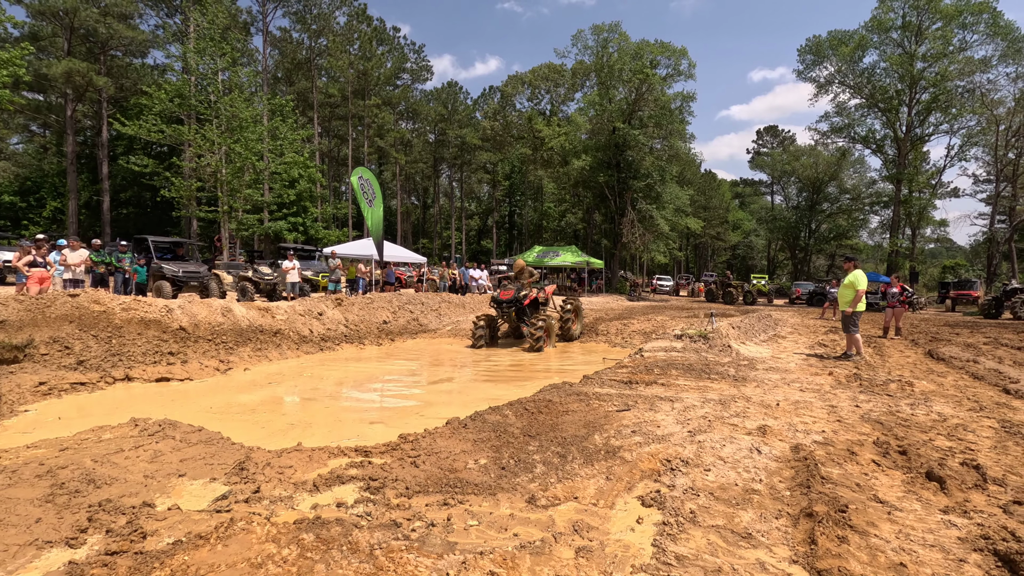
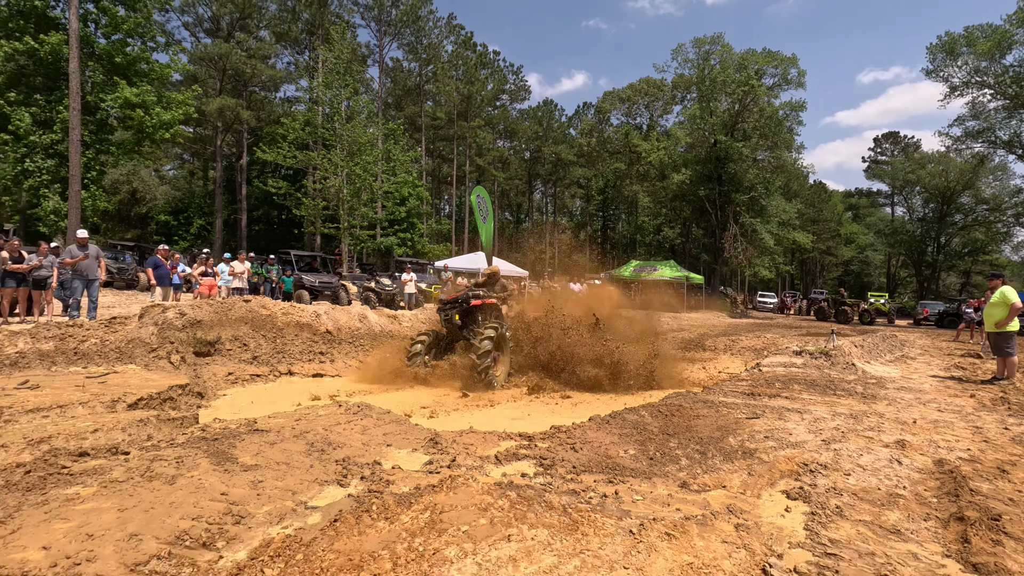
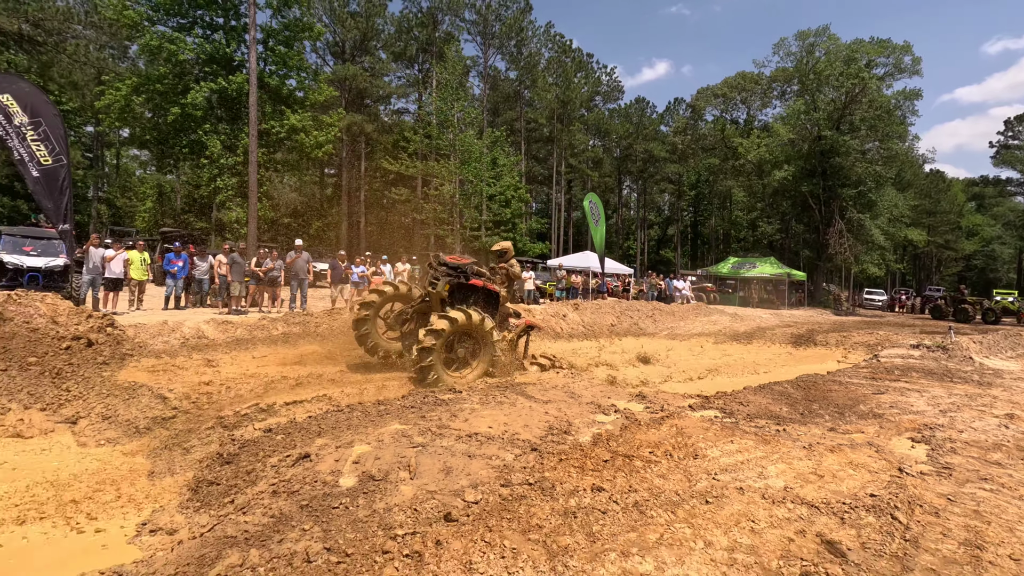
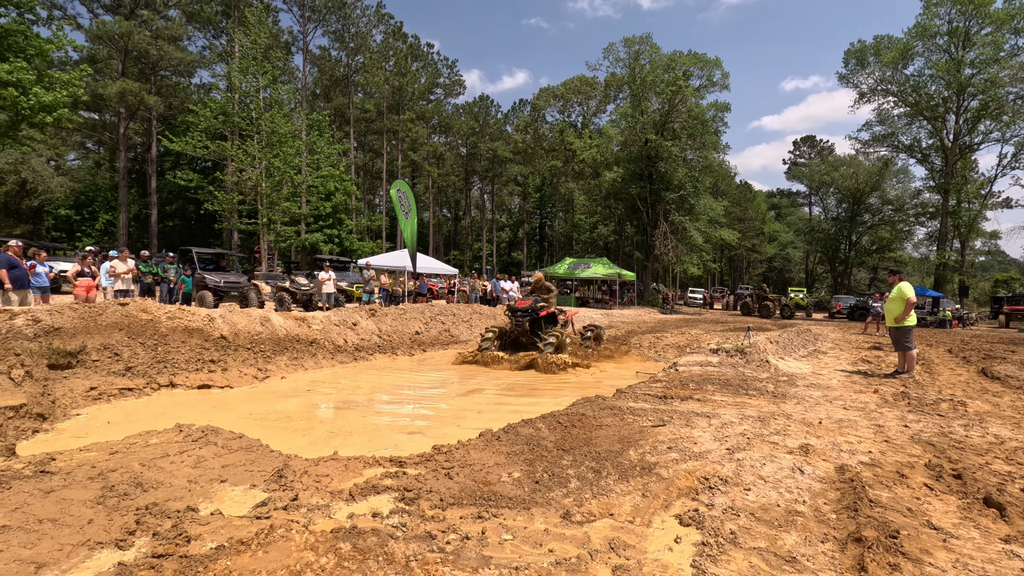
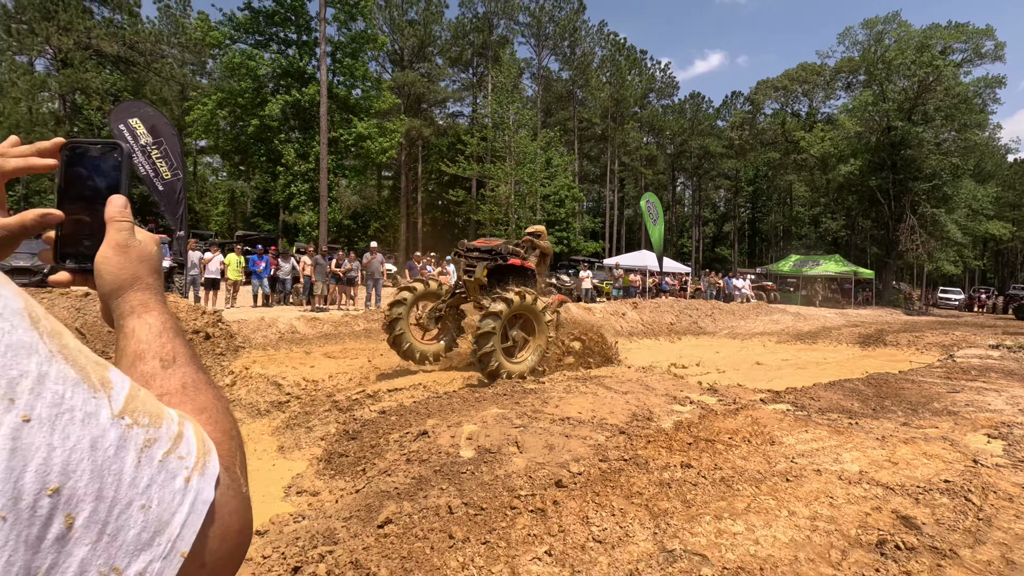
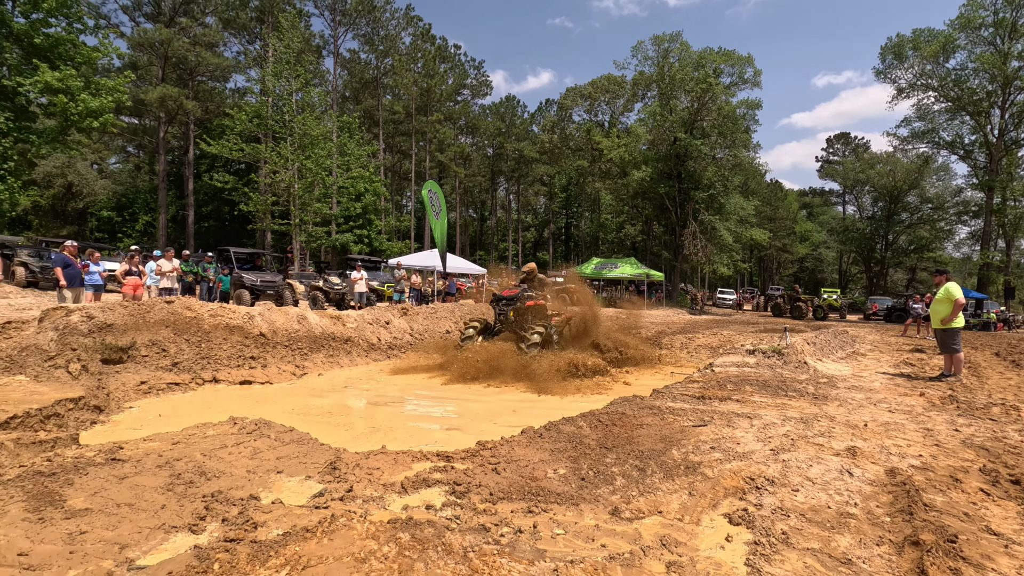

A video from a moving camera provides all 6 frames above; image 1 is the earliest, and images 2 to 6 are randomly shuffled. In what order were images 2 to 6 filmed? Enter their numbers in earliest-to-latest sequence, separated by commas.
4, 6, 2, 3, 5
